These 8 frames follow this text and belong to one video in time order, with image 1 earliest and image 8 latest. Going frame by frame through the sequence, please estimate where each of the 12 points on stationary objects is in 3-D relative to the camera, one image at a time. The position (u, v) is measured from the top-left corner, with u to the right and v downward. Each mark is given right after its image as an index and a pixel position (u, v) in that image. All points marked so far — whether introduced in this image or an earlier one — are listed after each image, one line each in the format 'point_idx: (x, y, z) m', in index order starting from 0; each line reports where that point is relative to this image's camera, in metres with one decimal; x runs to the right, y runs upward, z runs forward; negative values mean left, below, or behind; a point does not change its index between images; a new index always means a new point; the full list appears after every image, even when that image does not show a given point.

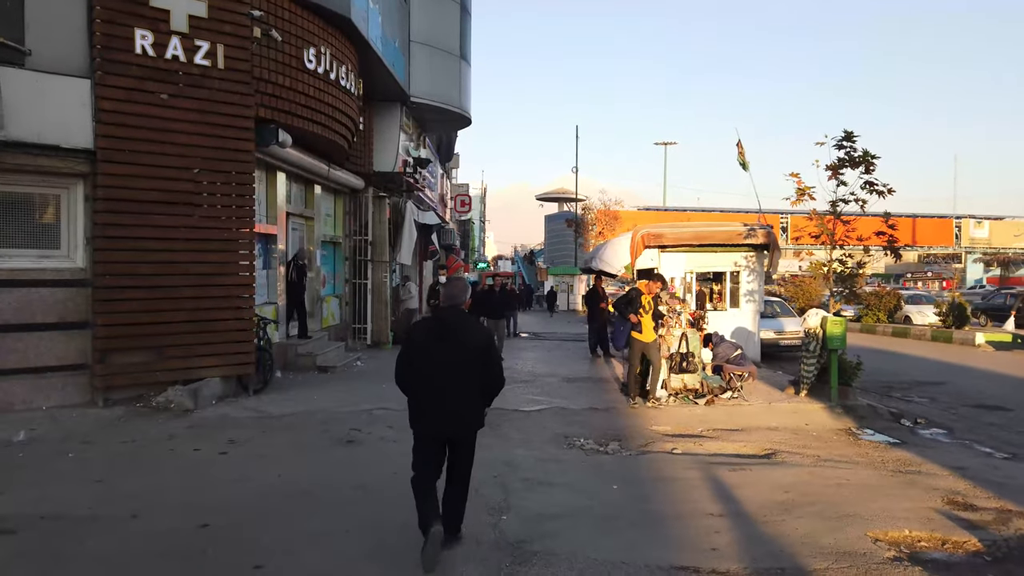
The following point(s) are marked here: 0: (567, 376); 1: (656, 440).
0: (+0.9, -1.4, +11.6) m
1: (+1.4, -1.5, +7.4) m
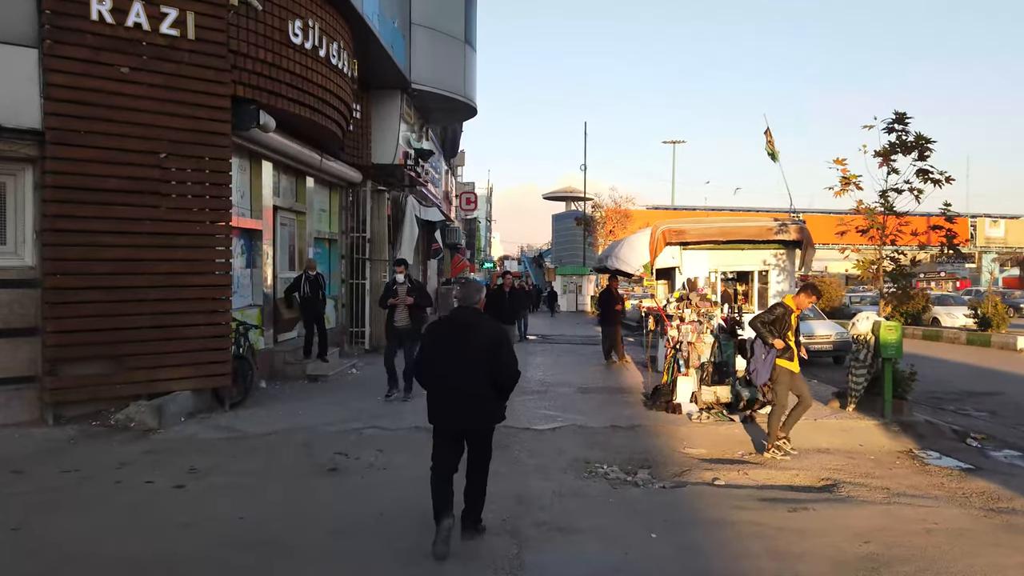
0: (+1.0, -1.4, +10.5) m
1: (+1.5, -1.5, +6.3) m
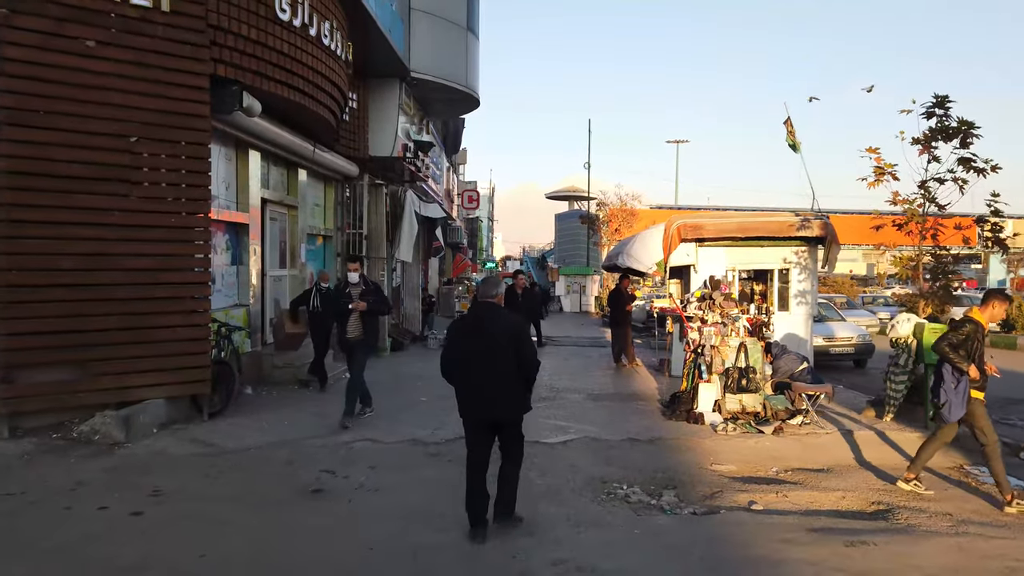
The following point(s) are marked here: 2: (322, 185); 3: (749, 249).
0: (+1.1, -1.4, +9.8) m
1: (+1.6, -1.5, +5.6) m
2: (-3.3, +1.8, +12.6) m
3: (+3.7, +0.6, +11.7) m
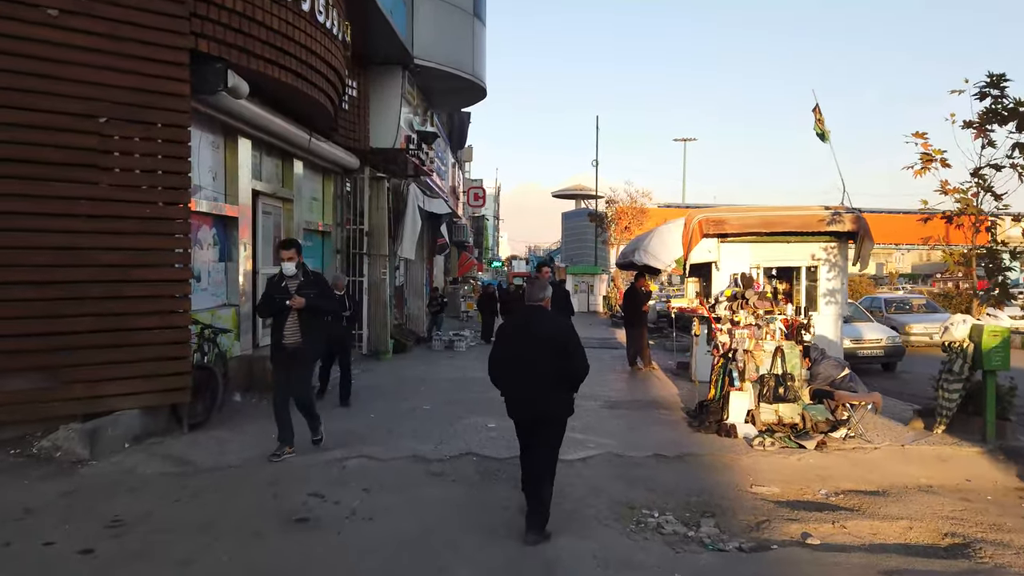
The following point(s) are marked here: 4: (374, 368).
0: (+1.2, -1.4, +9.0) m
1: (+1.7, -1.5, +4.9) m
2: (-3.1, +1.8, +11.9) m
3: (+3.9, +0.6, +10.9) m
4: (-2.2, -1.3, +11.7) m
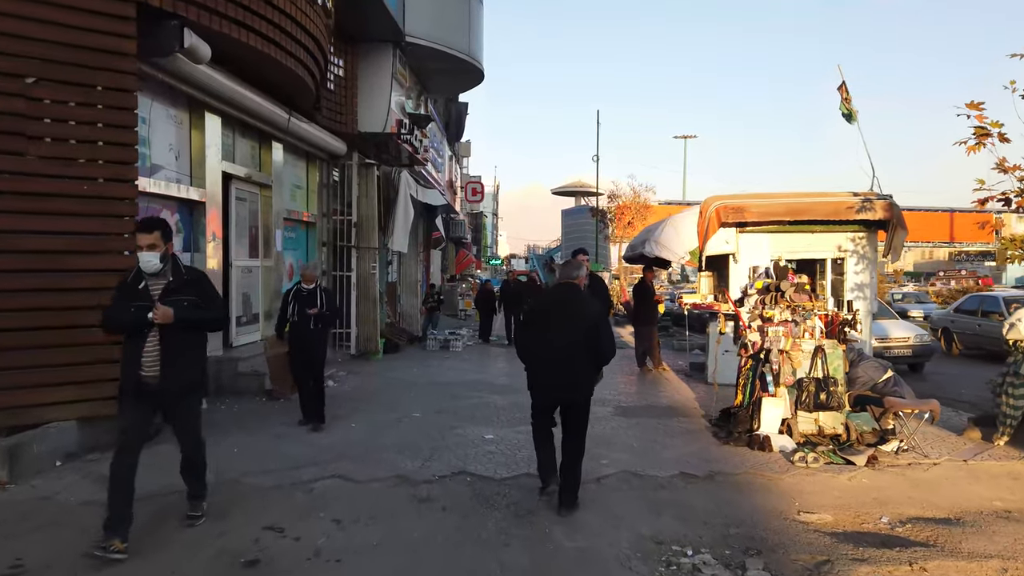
0: (+1.2, -1.3, +8.1) m
1: (+1.7, -1.4, +4.0) m
2: (-3.1, +1.9, +11.0) m
3: (+3.9, +0.7, +10.0) m
4: (-2.2, -1.2, +10.7) m
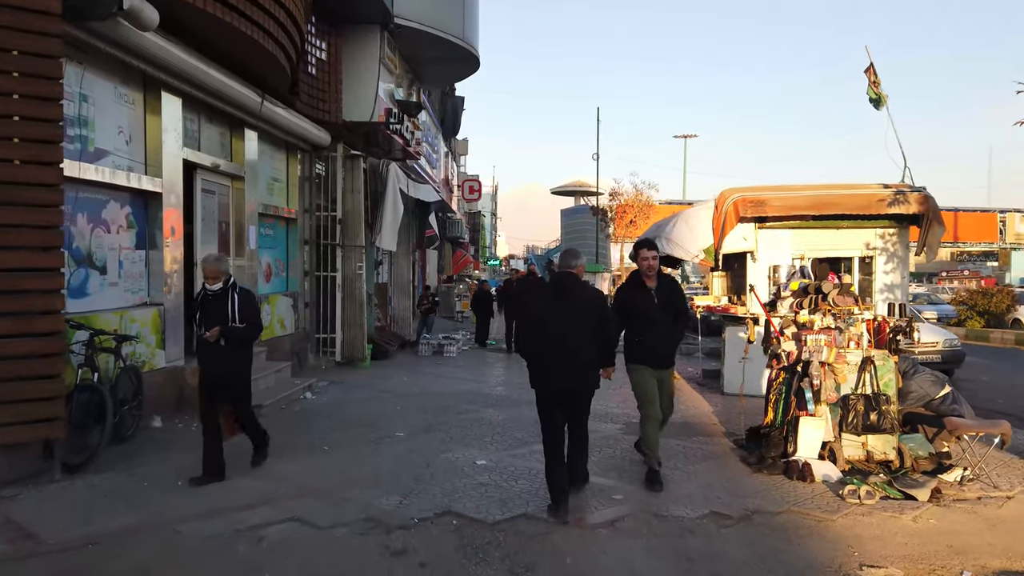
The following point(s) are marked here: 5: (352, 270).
0: (+1.2, -1.3, +7.3) m
1: (+1.7, -1.4, +3.1) m
2: (-3.2, +1.8, +10.1) m
3: (+3.8, +0.7, +9.1) m
4: (-2.2, -1.2, +9.8) m
5: (-2.4, +0.3, +11.1) m
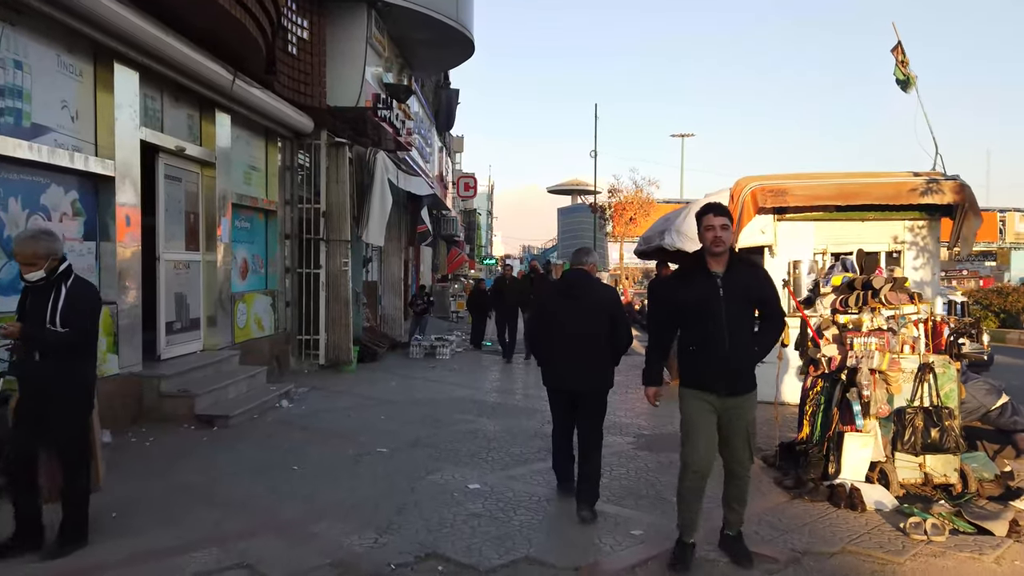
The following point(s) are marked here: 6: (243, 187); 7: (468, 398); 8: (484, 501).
0: (+1.1, -1.3, +6.5) m
1: (+1.7, -1.4, +2.3) m
2: (-3.2, +1.9, +9.3) m
3: (+3.8, +0.7, +8.4) m
4: (-2.3, -1.2, +9.1) m
5: (-2.4, +0.3, +10.3) m
6: (-3.2, +1.2, +9.0) m
7: (-0.5, -1.2, +8.1) m
8: (-0.2, -1.3, +4.4) m
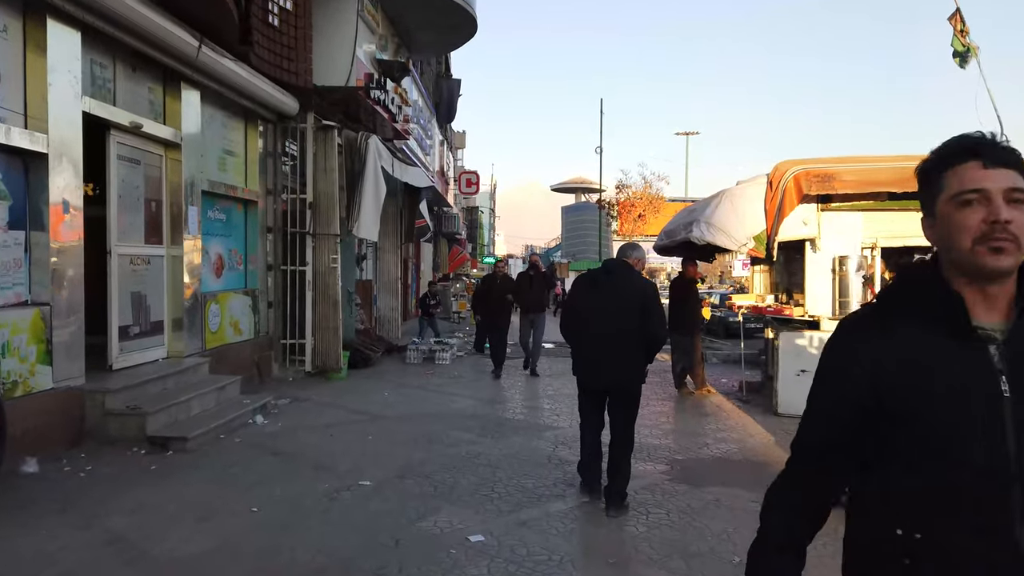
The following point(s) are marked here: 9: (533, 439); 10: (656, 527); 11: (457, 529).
0: (+1.2, -1.2, +5.5) m
1: (+1.7, -1.4, +1.3) m
2: (-3.1, +1.9, +8.3) m
3: (+3.9, +0.8, +7.4) m
4: (-2.2, -1.2, +8.1) m
5: (-2.4, +0.3, +9.3) m
6: (-3.2, +1.2, +8.0) m
7: (-0.4, -1.2, +7.1) m
8: (-0.1, -1.2, +3.4) m
9: (+0.2, -1.2, +6.0) m
10: (+0.7, -1.2, +3.9) m
11: (-0.3, -1.2, +3.8) m
